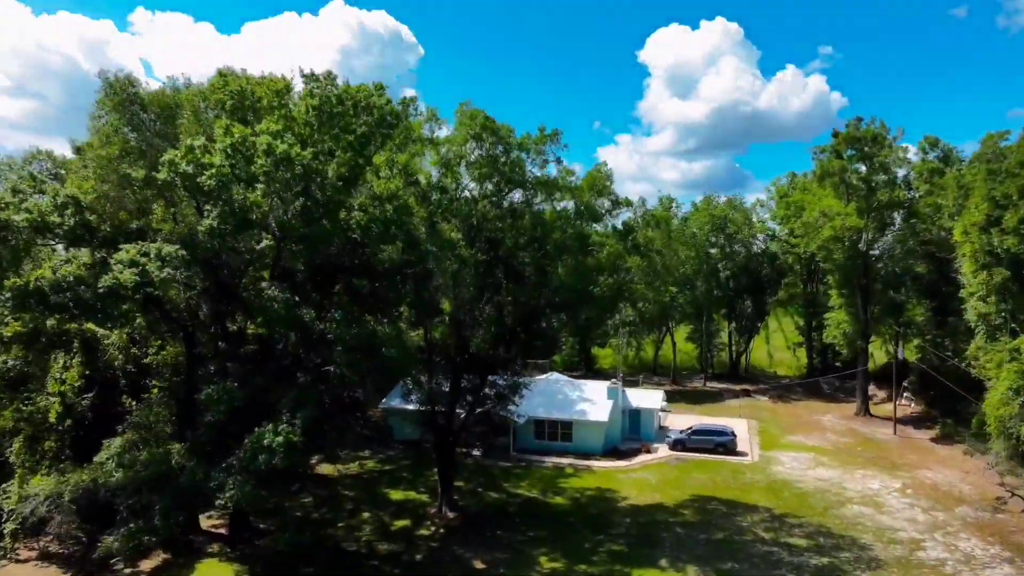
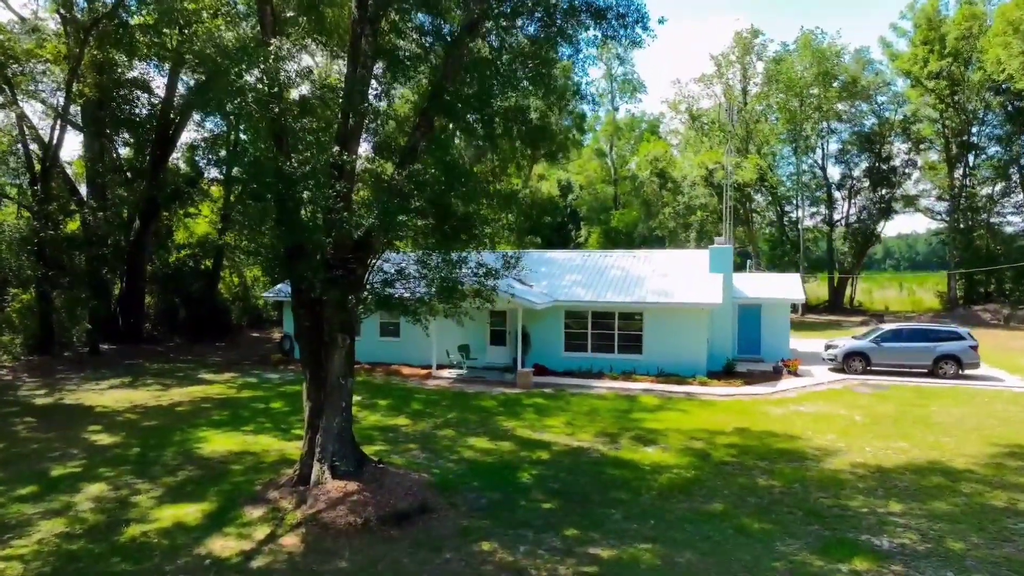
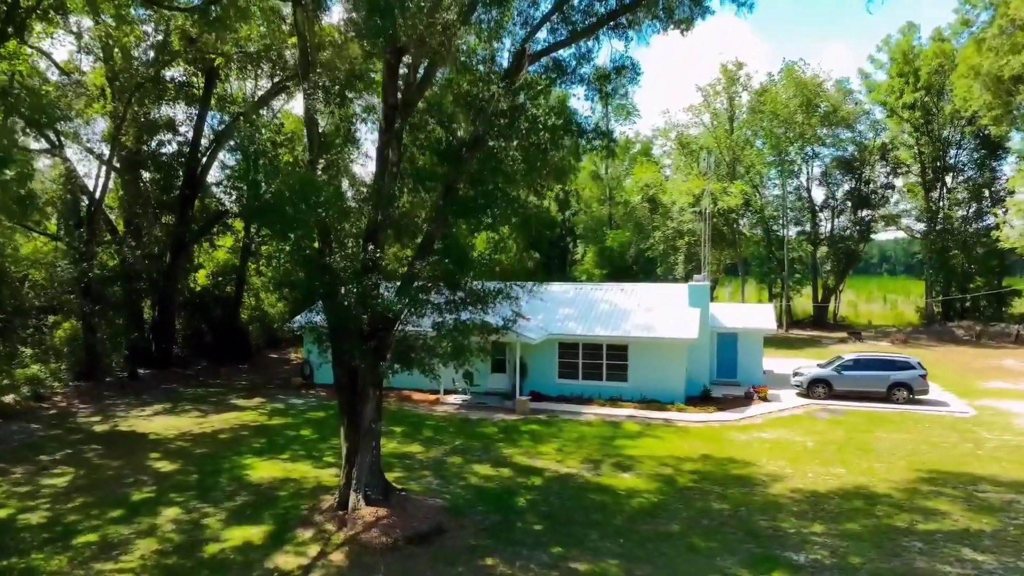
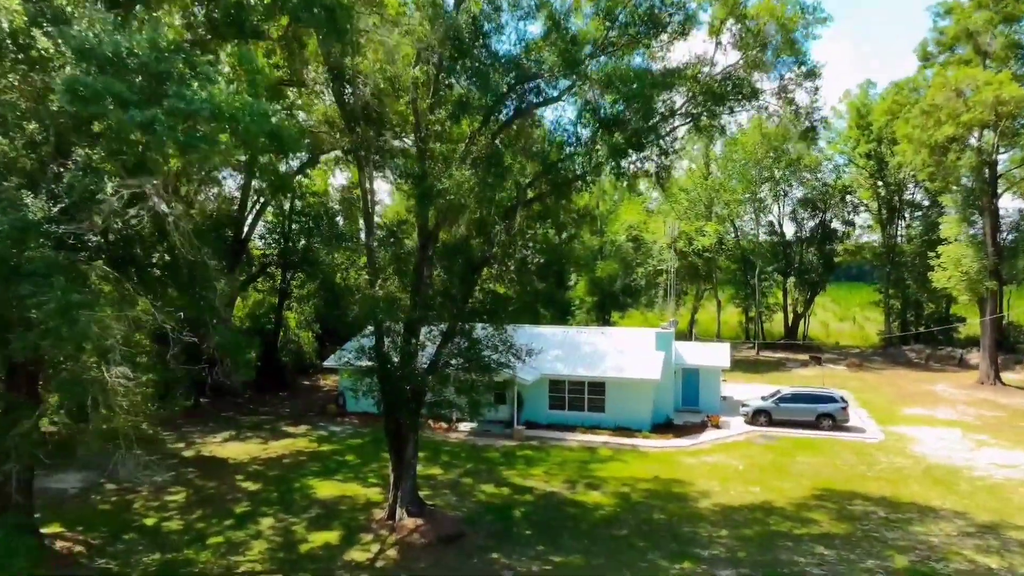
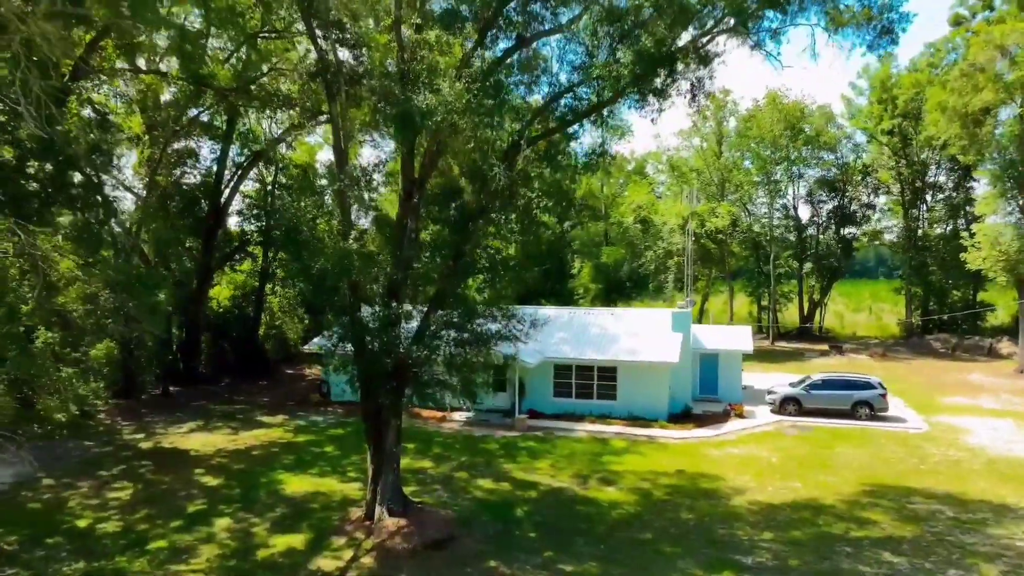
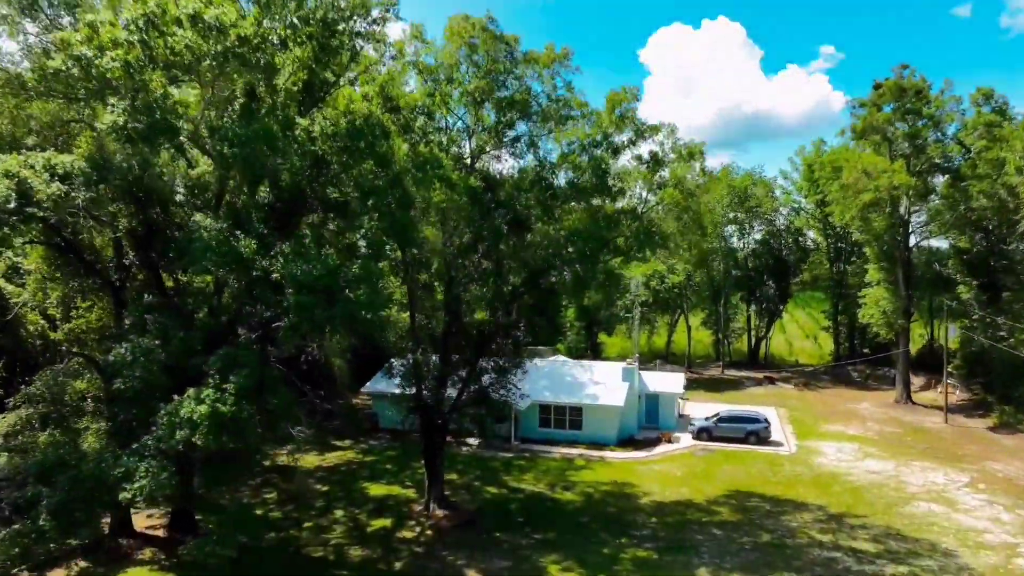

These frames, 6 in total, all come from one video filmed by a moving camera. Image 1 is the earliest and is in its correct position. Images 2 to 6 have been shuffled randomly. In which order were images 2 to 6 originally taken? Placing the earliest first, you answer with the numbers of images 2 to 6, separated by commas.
6, 4, 5, 3, 2
